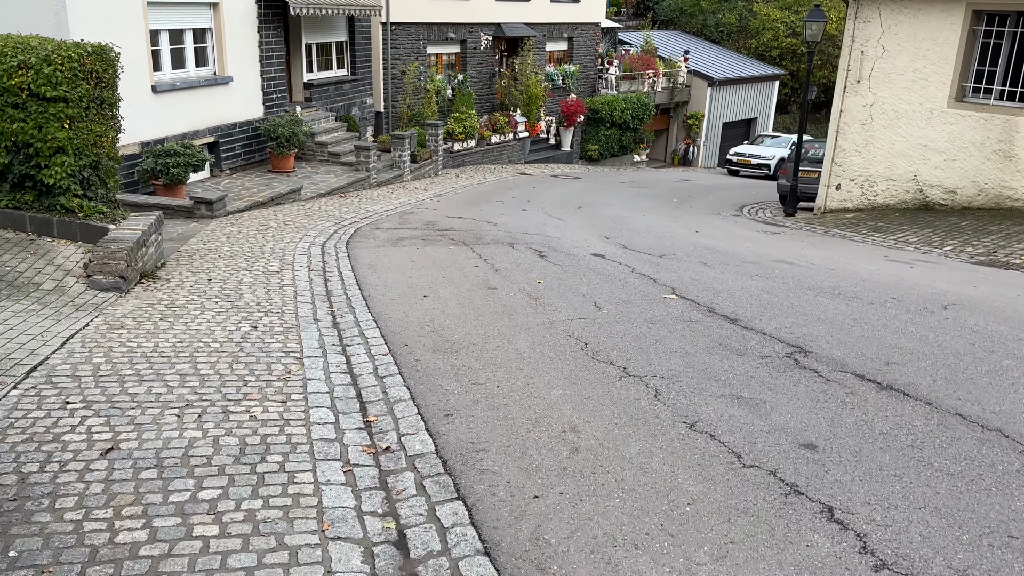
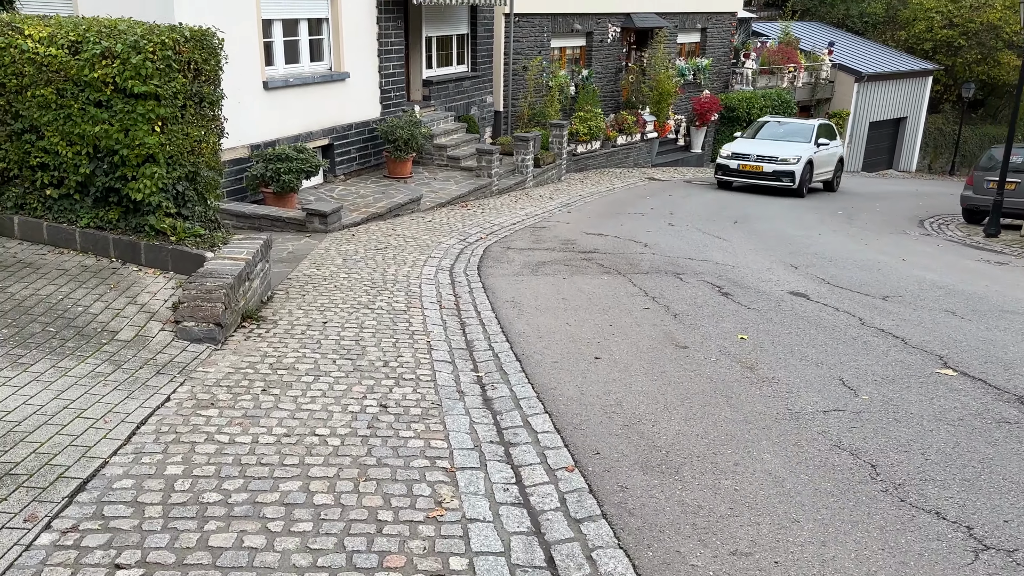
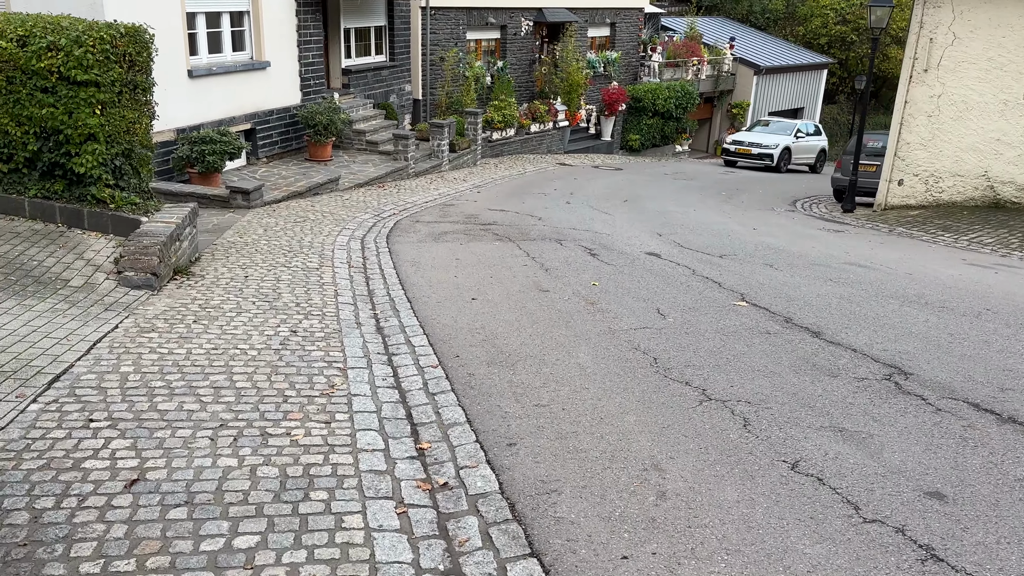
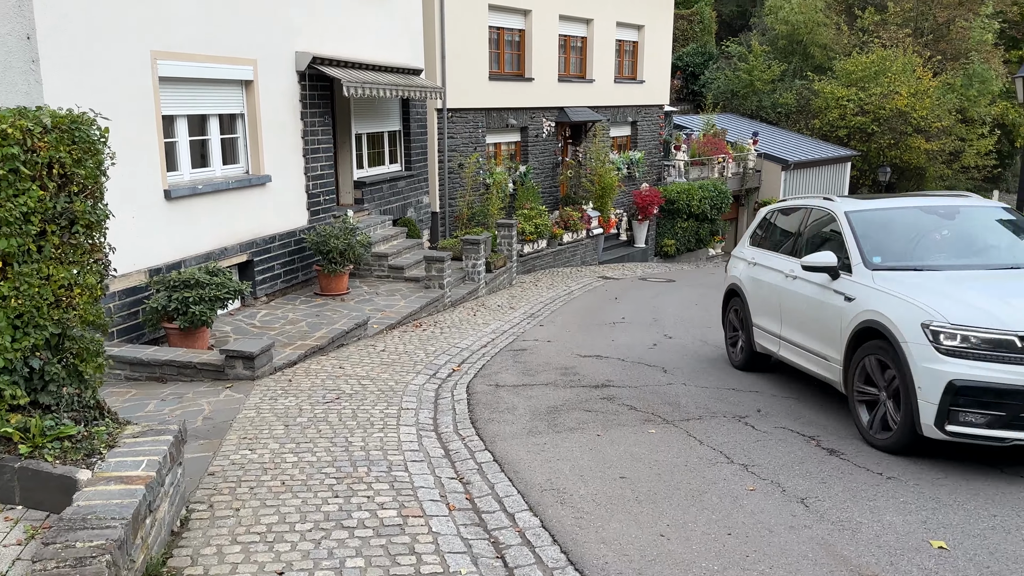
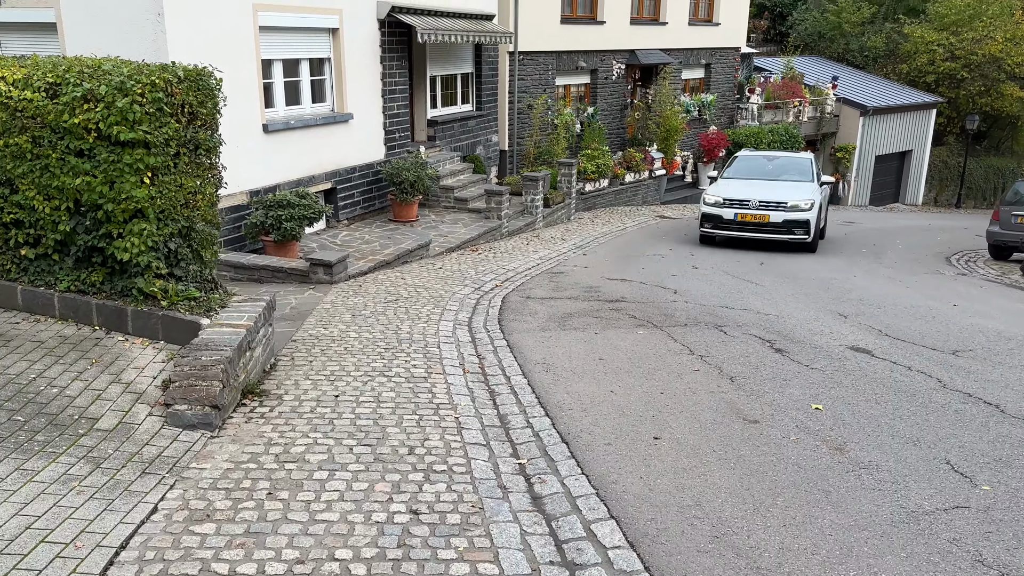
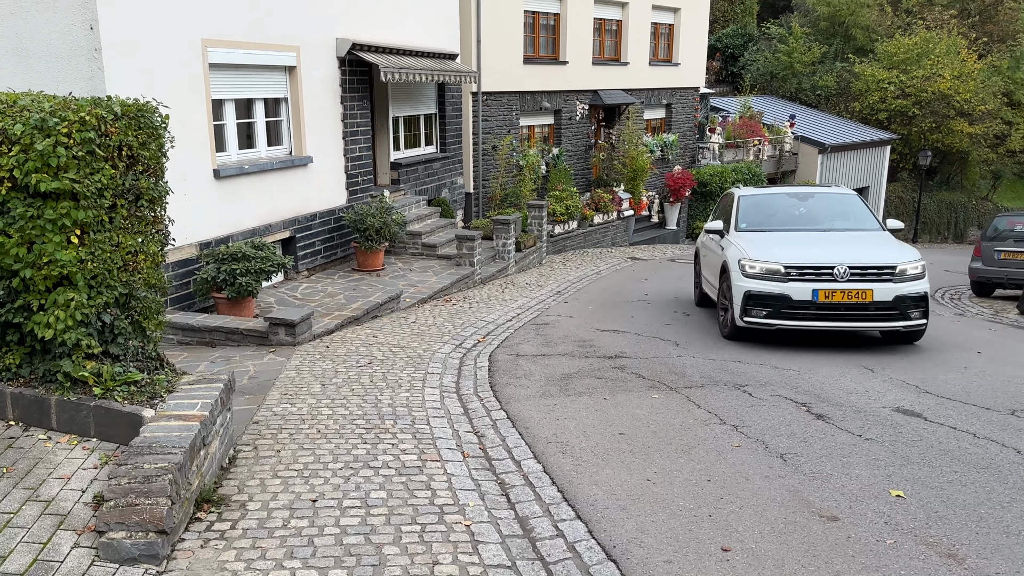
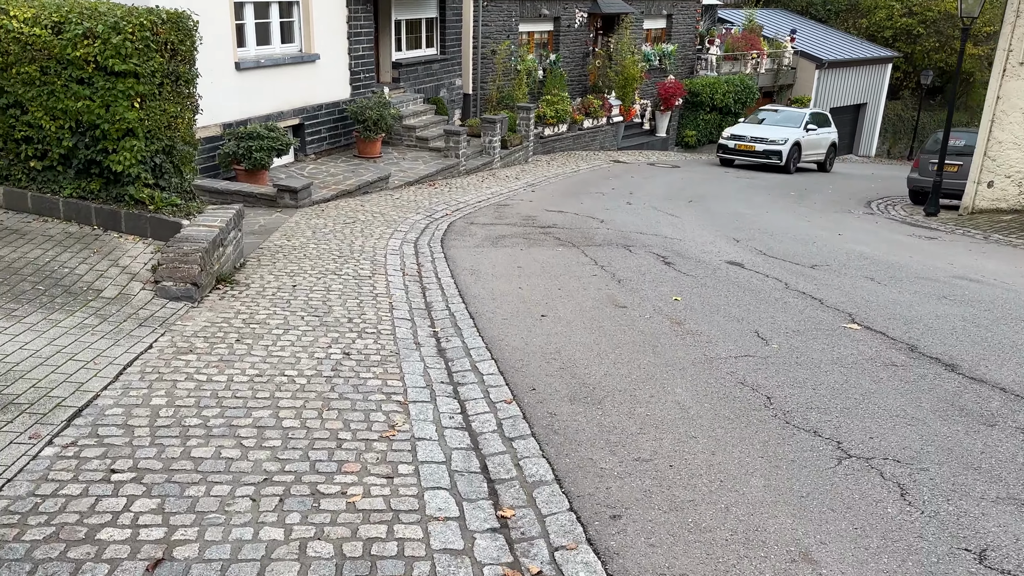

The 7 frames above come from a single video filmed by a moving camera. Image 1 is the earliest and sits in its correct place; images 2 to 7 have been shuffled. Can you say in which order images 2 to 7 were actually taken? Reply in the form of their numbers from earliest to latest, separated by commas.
3, 7, 2, 5, 6, 4
